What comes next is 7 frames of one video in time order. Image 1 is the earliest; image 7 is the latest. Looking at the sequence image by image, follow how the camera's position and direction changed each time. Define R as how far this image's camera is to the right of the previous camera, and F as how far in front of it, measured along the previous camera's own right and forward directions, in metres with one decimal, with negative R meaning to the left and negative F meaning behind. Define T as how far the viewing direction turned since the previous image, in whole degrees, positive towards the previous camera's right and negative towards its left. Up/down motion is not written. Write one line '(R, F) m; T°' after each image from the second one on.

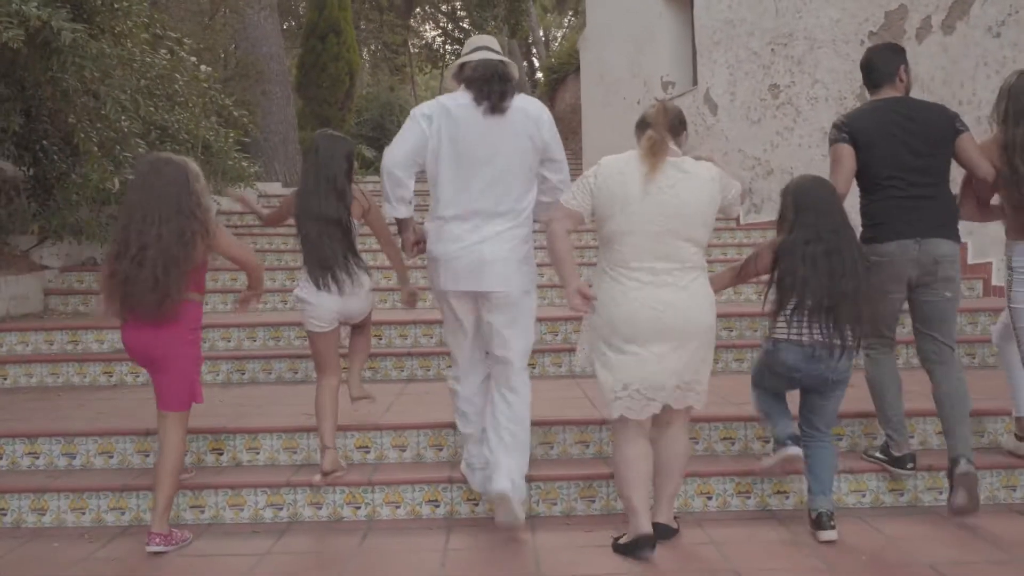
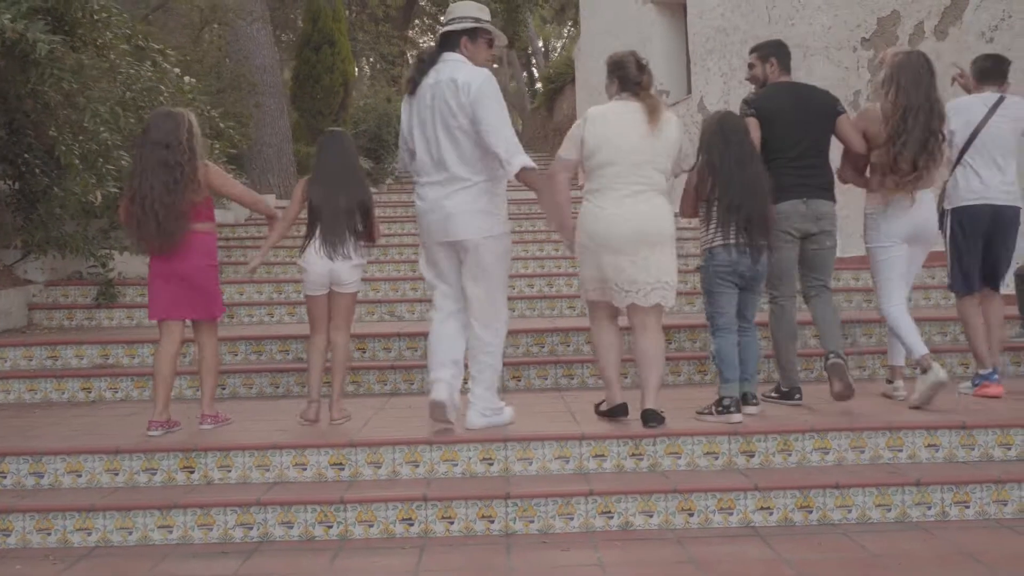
(+0.1, +0.1) m; 0°
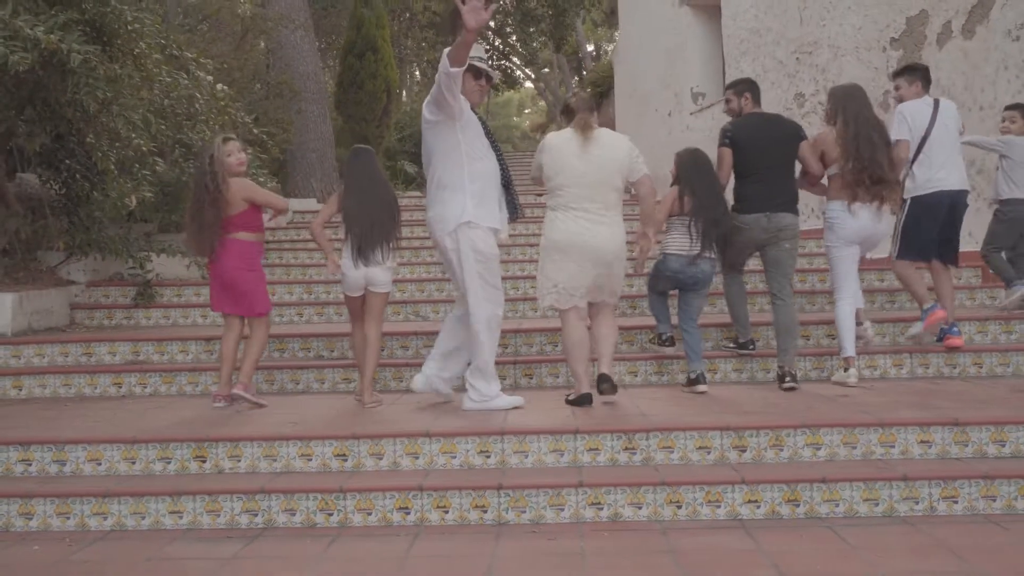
(+0.3, -0.1) m; -3°
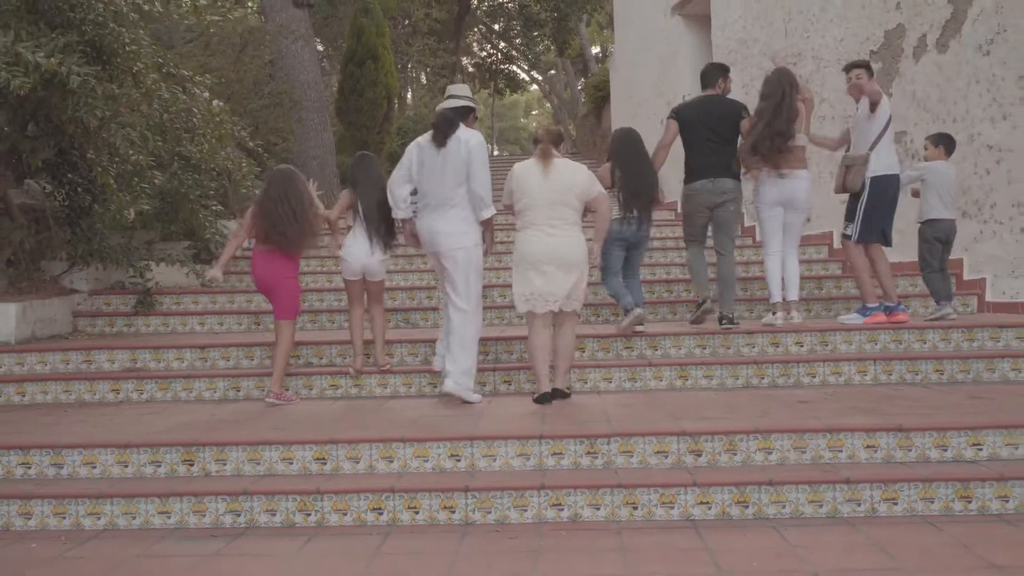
(+0.2, -0.3) m; -1°
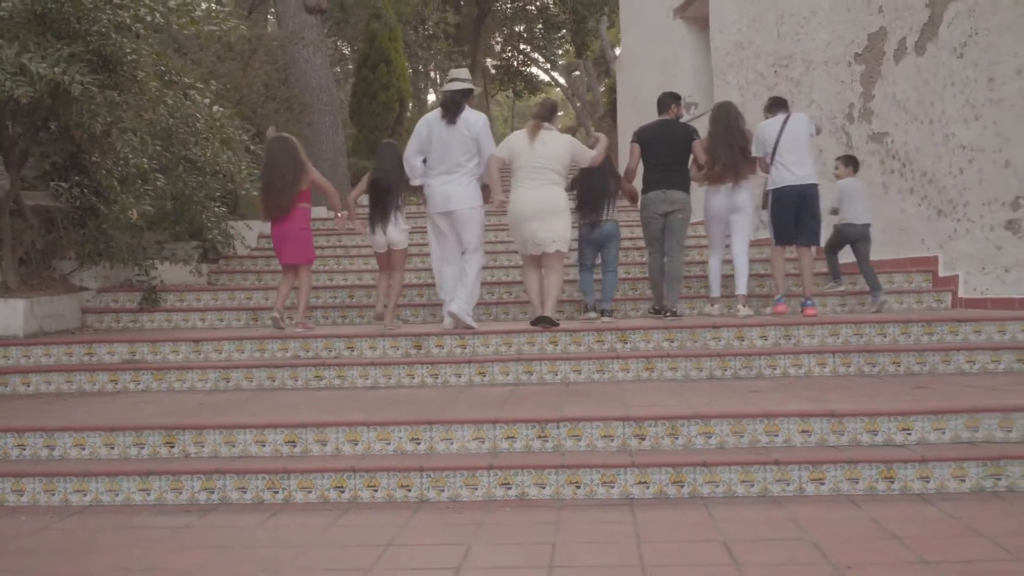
(+0.4, -0.3) m; -2°
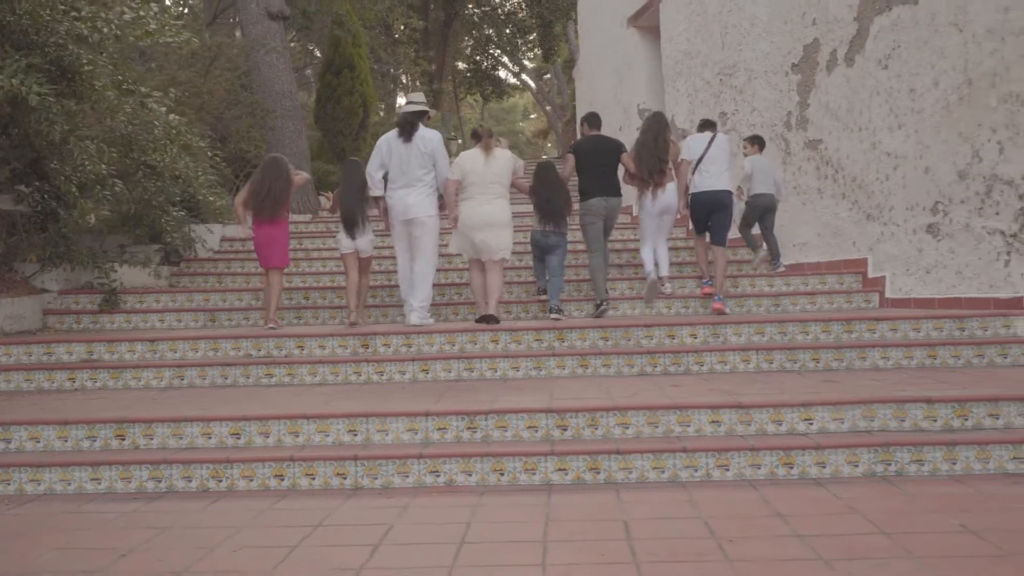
(+0.3, -0.4) m; +1°
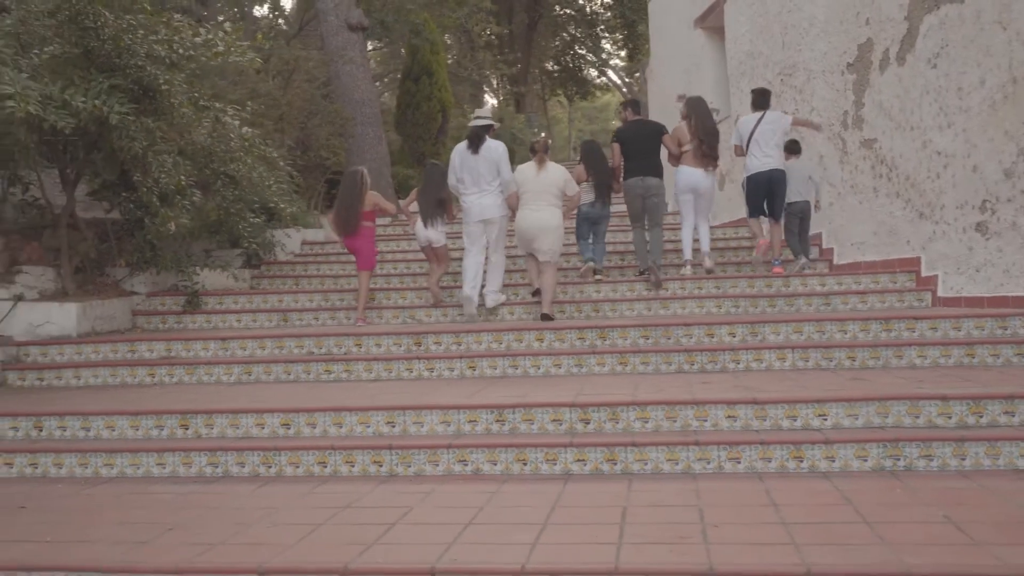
(+0.4, -0.3) m; -6°
